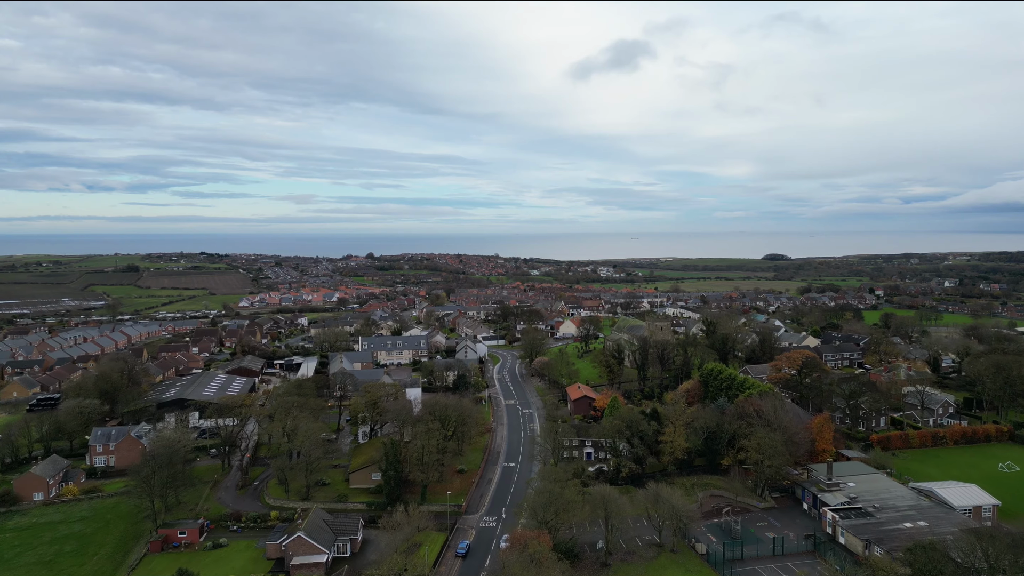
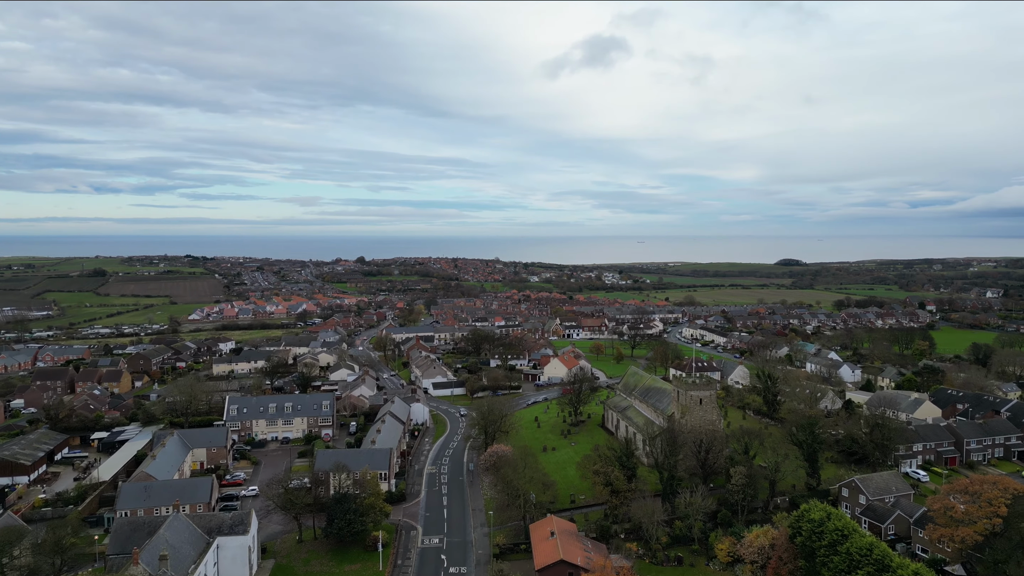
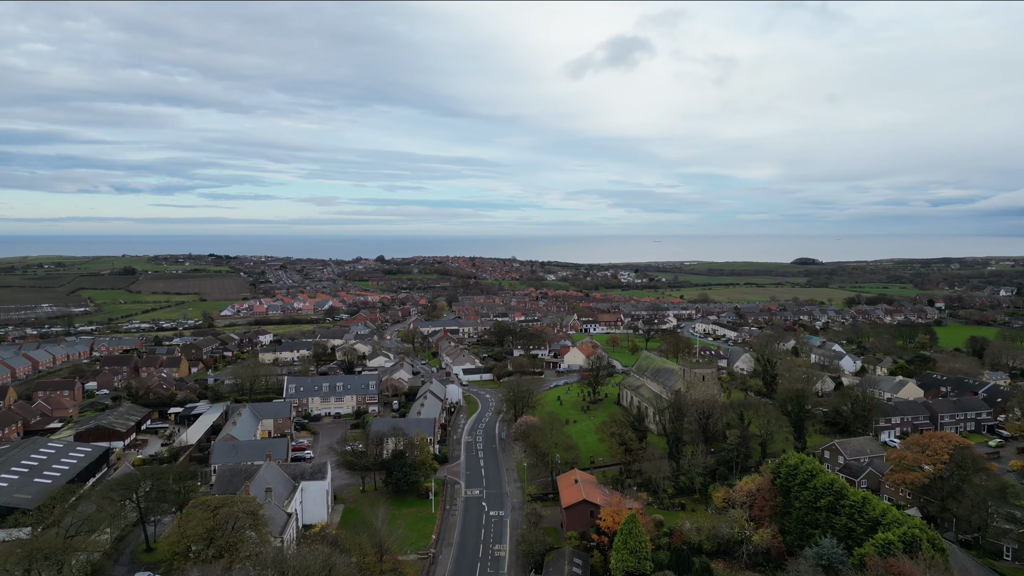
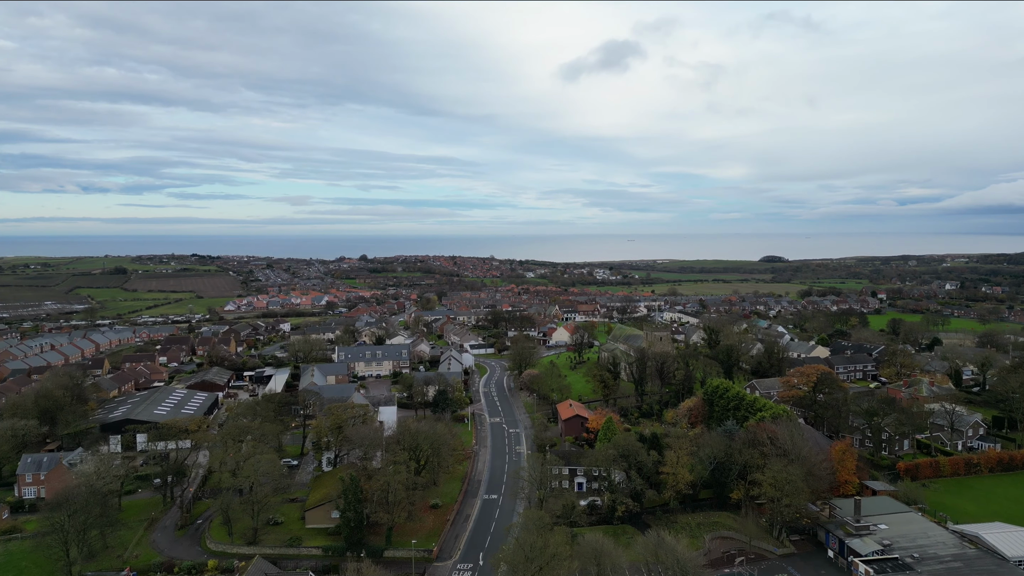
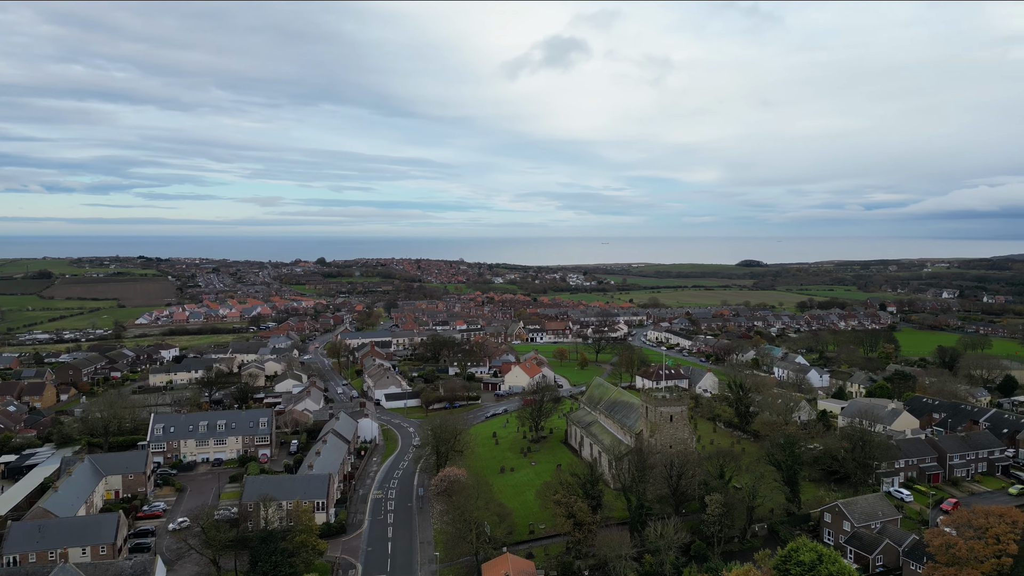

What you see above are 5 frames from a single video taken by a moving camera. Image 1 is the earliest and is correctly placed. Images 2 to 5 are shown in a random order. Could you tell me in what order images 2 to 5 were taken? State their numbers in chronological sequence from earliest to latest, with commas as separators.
4, 3, 2, 5
